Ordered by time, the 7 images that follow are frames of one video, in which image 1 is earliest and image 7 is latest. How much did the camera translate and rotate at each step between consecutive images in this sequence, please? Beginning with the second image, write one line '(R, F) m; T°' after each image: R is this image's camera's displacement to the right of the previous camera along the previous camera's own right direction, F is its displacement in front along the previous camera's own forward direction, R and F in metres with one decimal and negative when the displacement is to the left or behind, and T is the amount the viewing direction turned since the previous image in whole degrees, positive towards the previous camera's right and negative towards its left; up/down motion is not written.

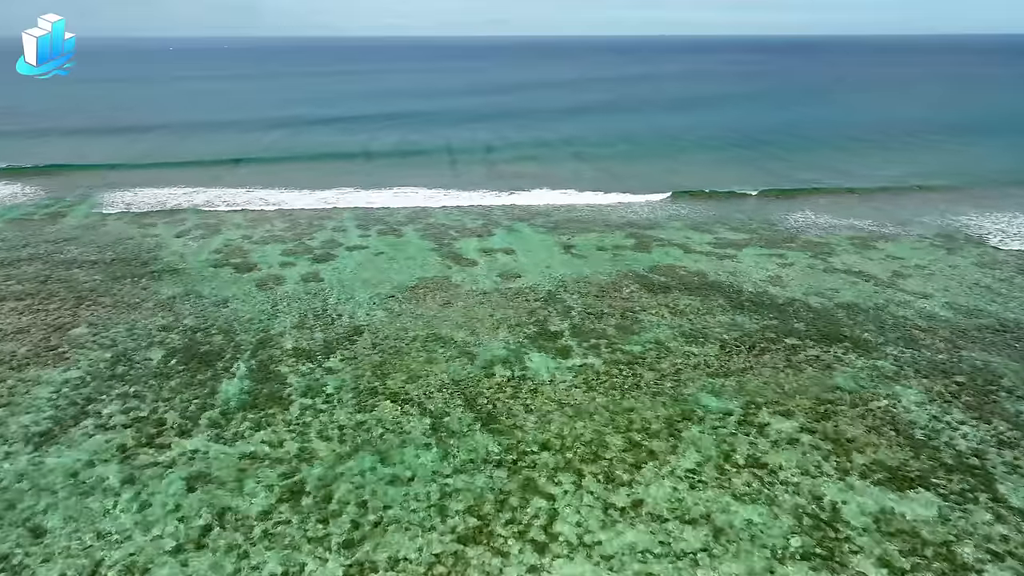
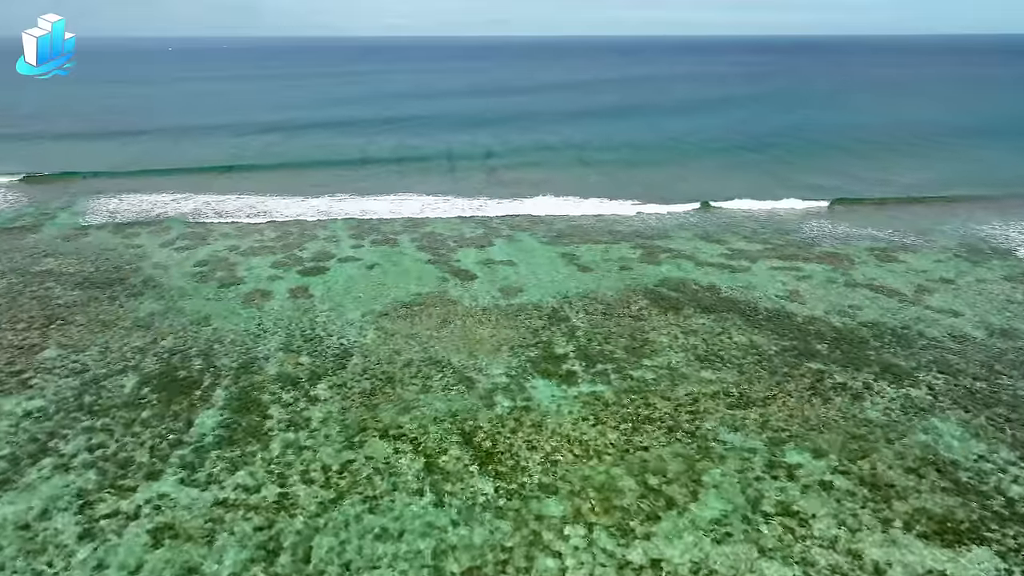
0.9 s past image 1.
(0.0, +1.4) m; 0°
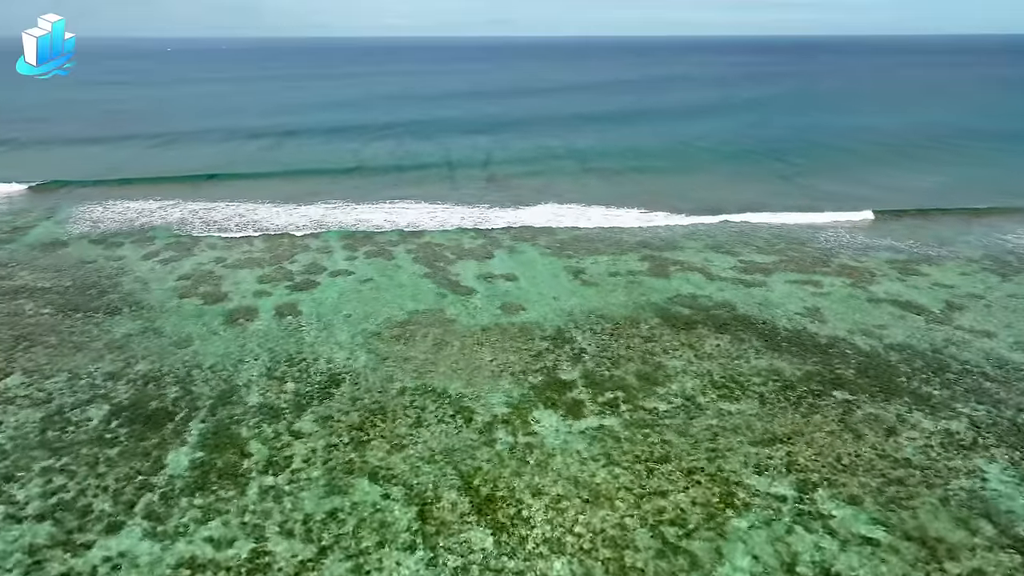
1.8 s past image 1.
(0.0, +1.4) m; 0°
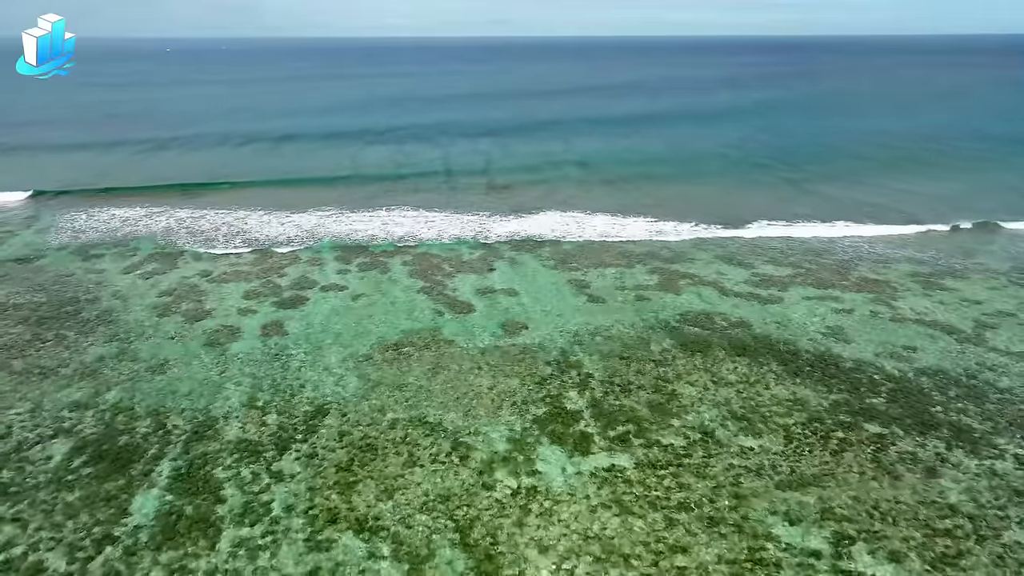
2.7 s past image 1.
(0.0, +1.3) m; 0°
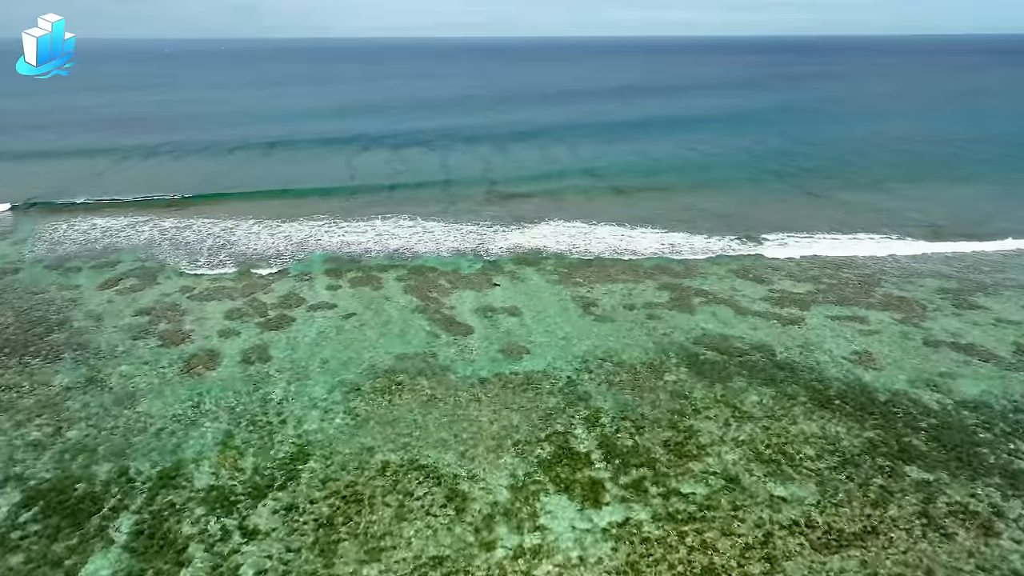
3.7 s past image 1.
(0.0, +1.5) m; 0°
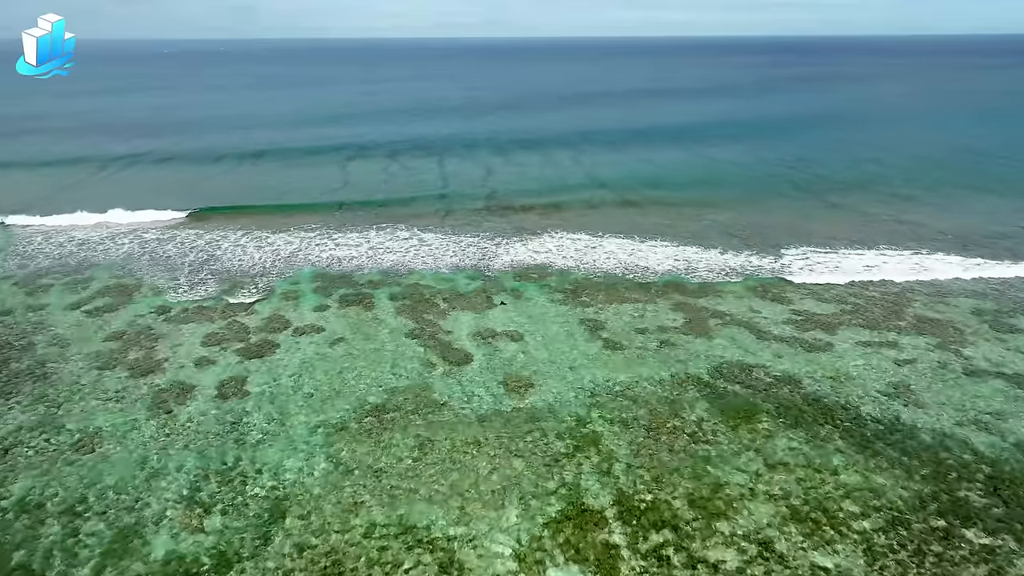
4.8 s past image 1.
(-0.1, +1.6) m; 0°
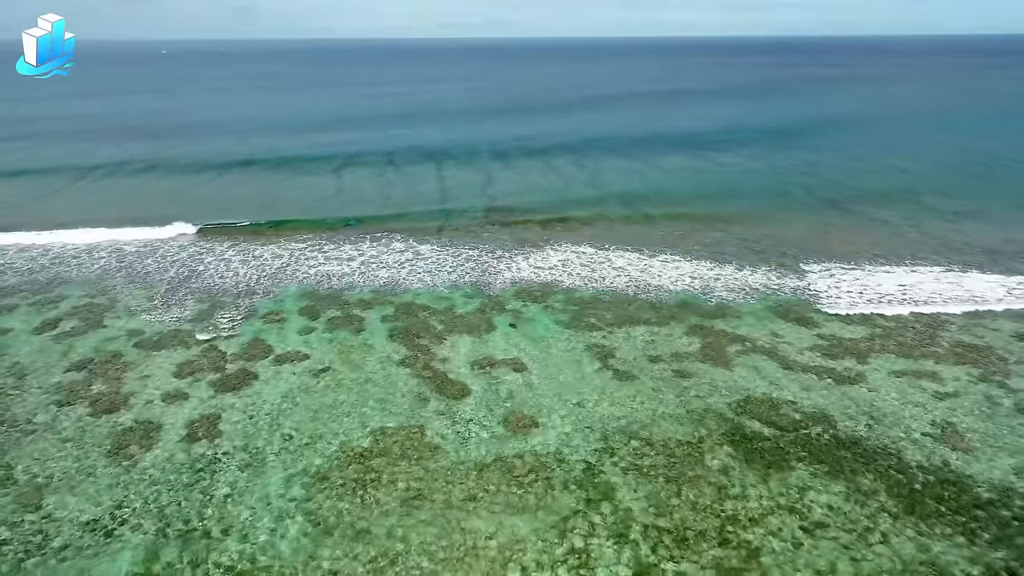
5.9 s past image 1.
(0.0, +1.6) m; 0°
